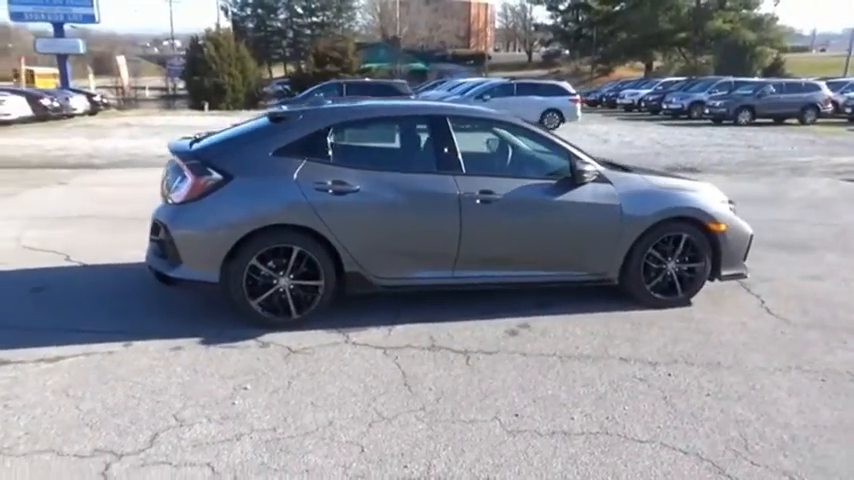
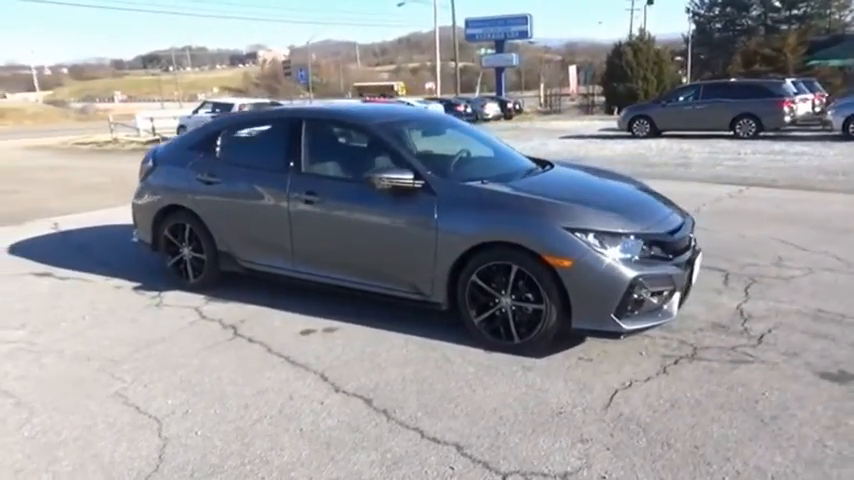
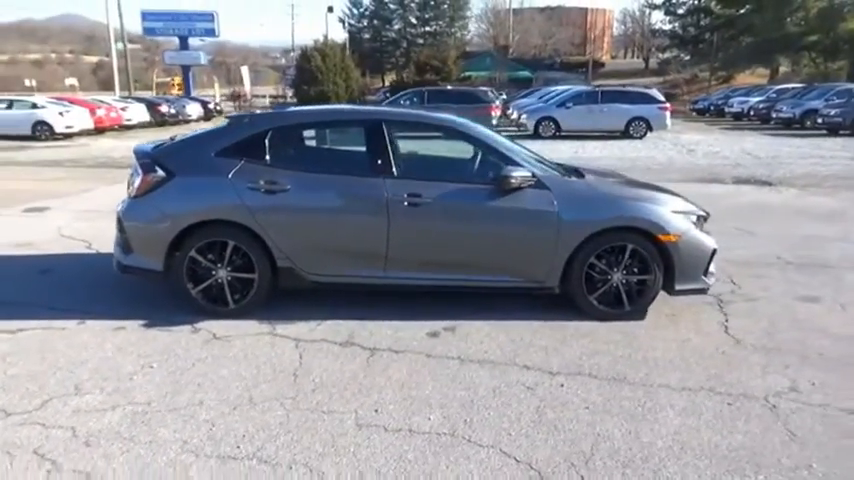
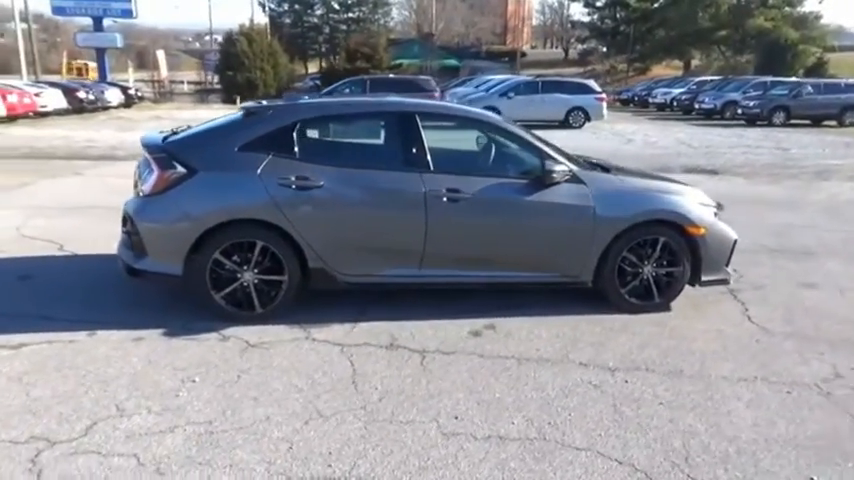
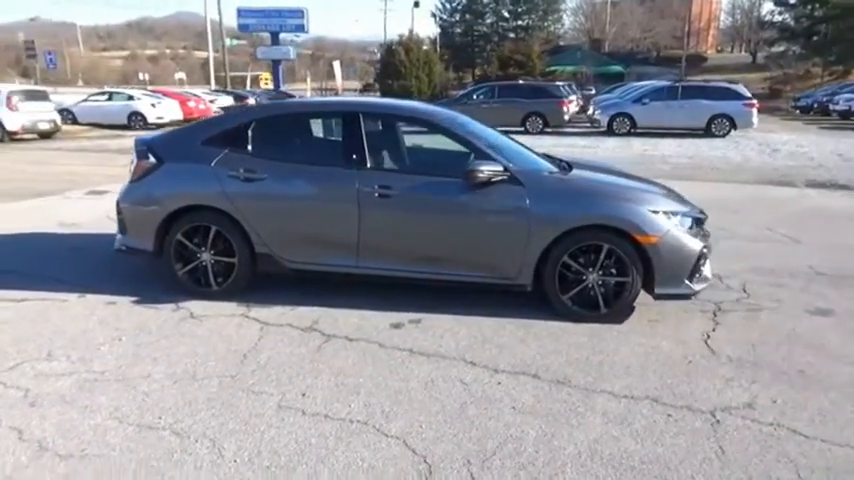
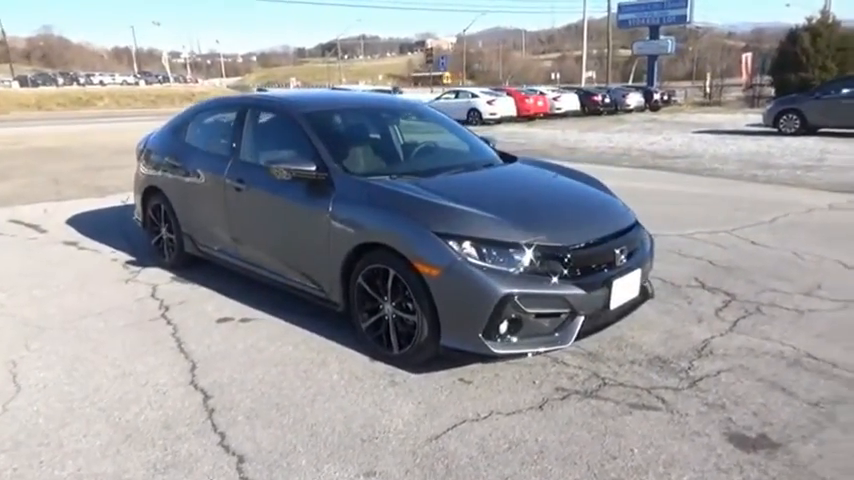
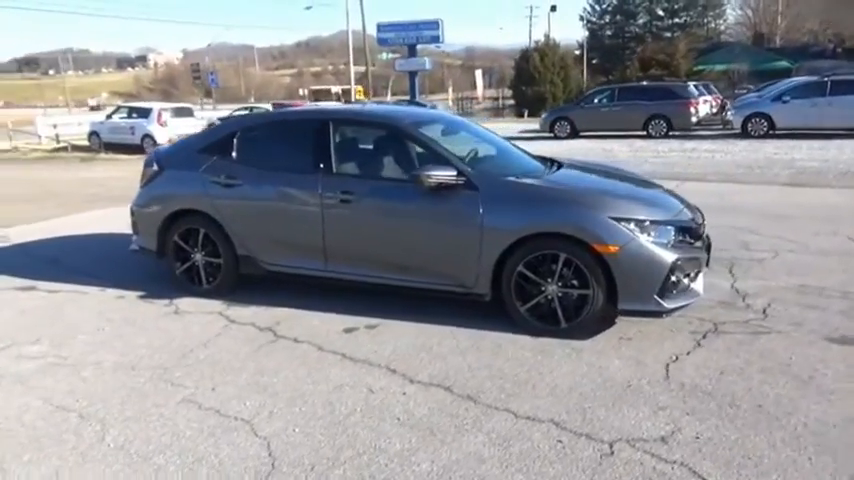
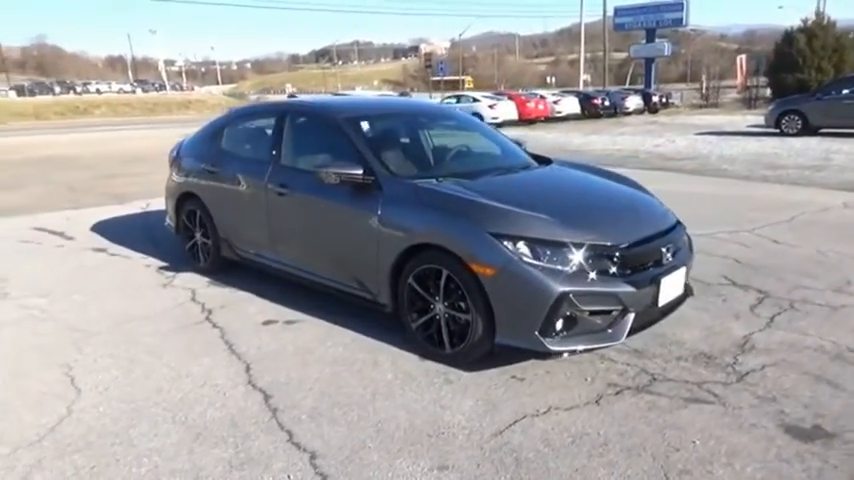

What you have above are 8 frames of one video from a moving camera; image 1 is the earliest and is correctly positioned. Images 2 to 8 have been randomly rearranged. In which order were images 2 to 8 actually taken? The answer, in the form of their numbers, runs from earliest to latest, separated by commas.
4, 3, 5, 7, 2, 8, 6
